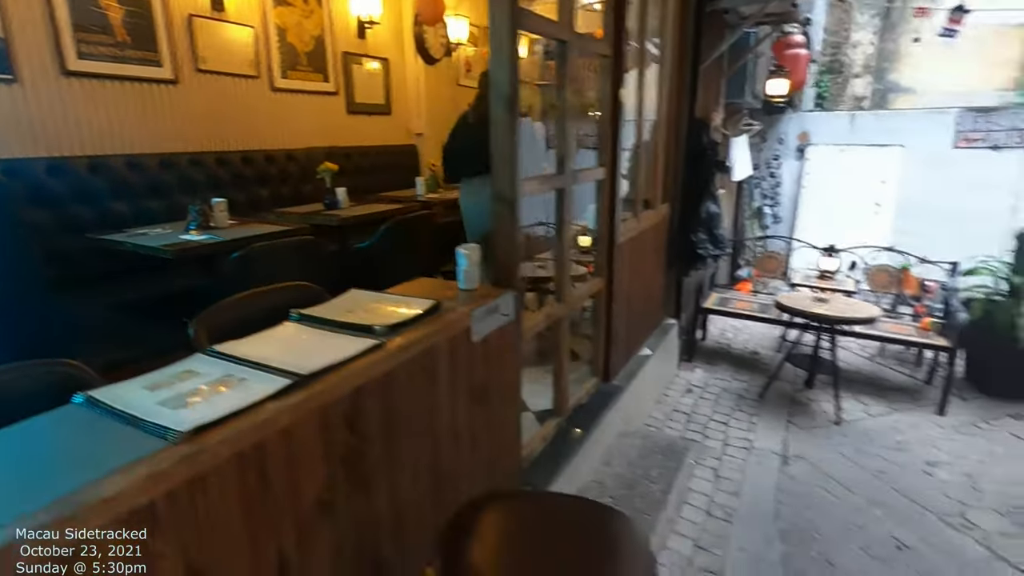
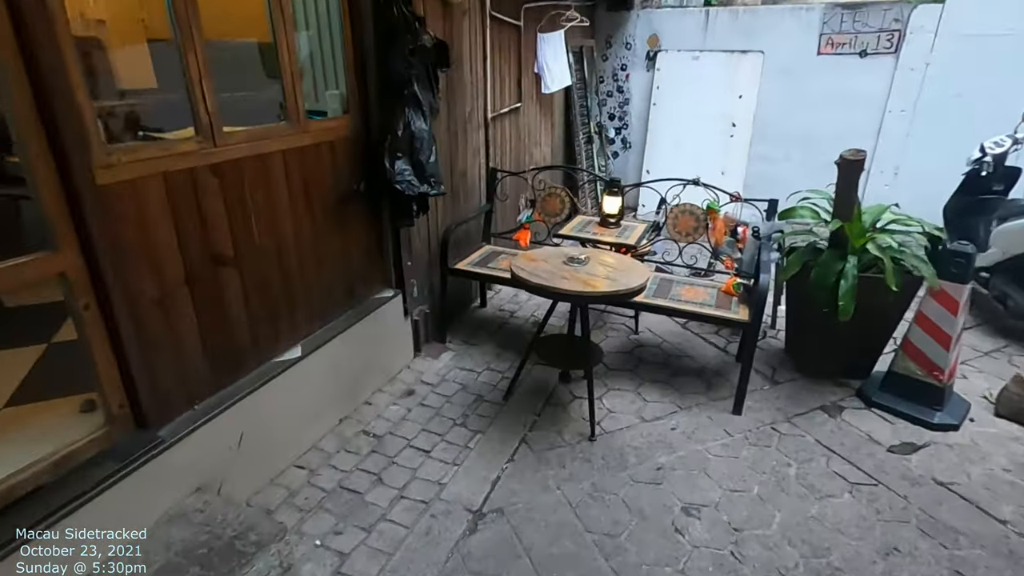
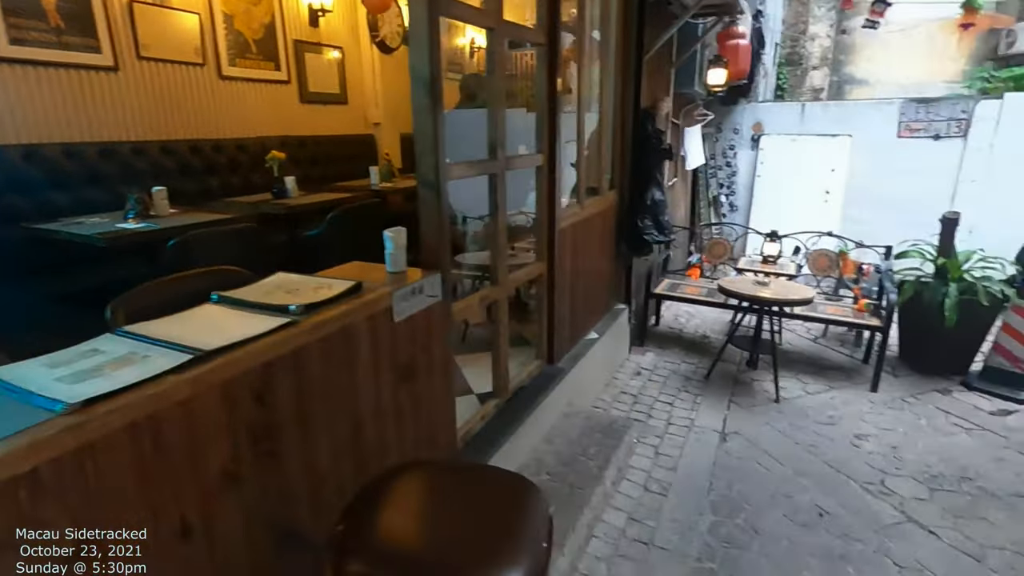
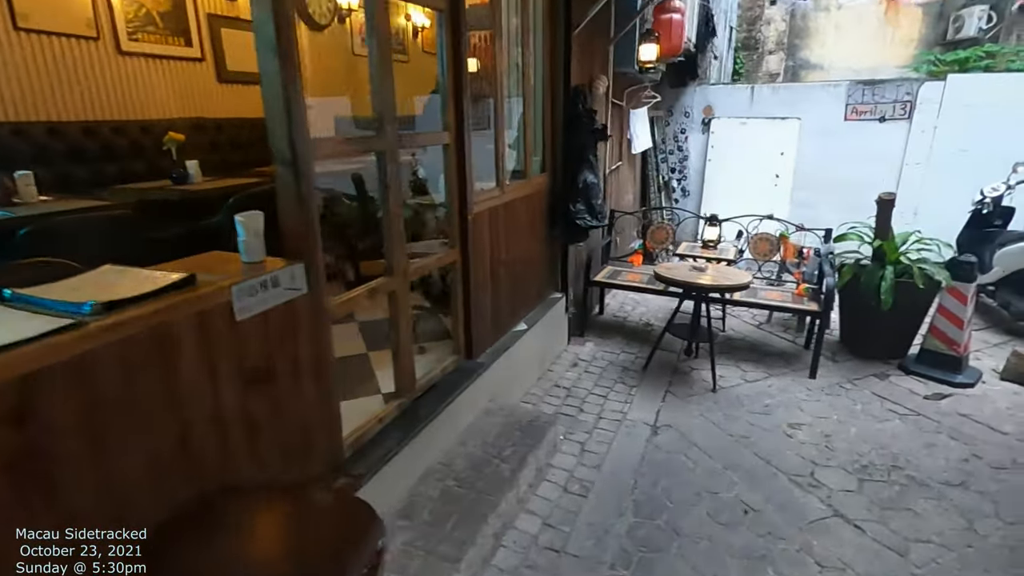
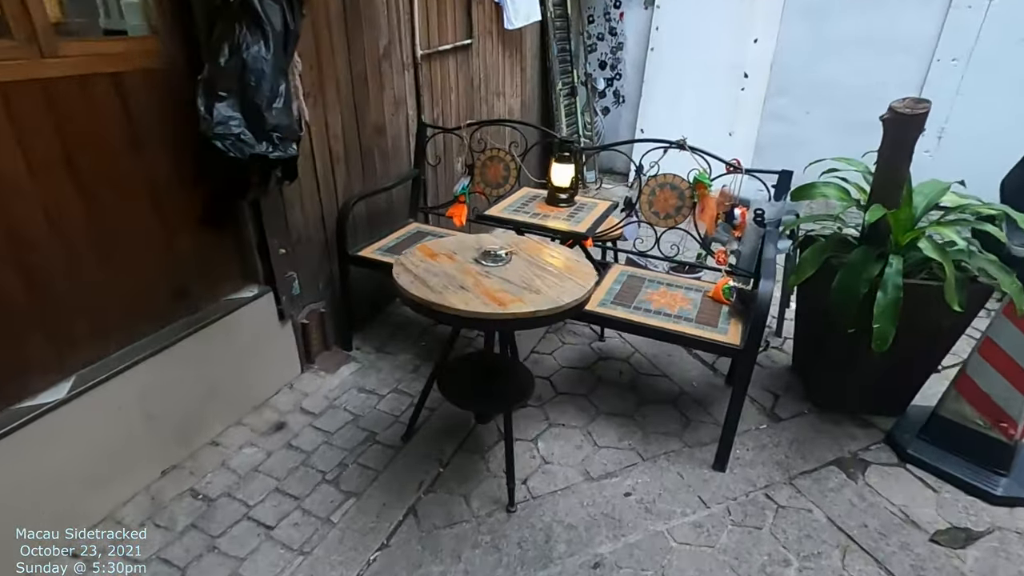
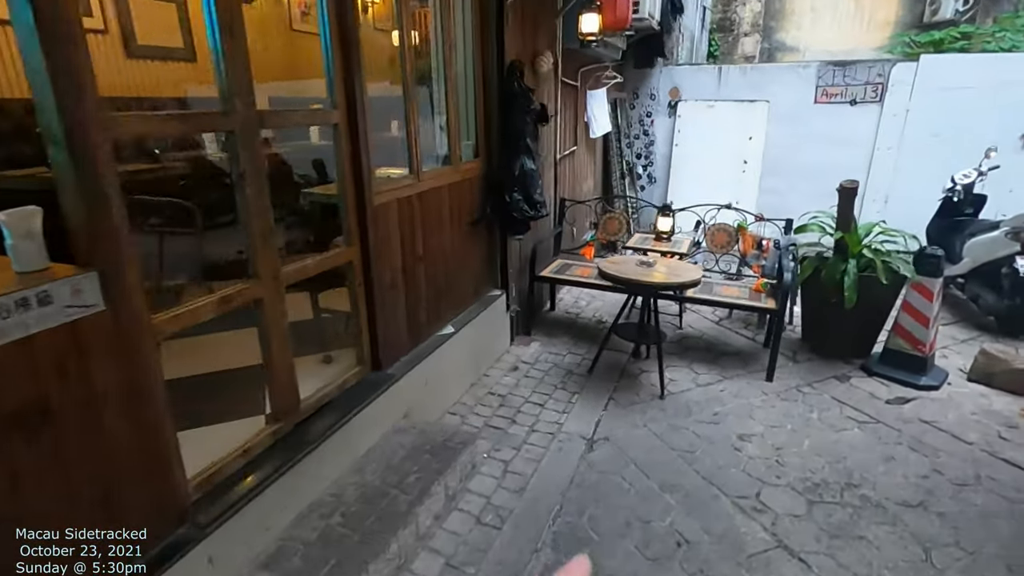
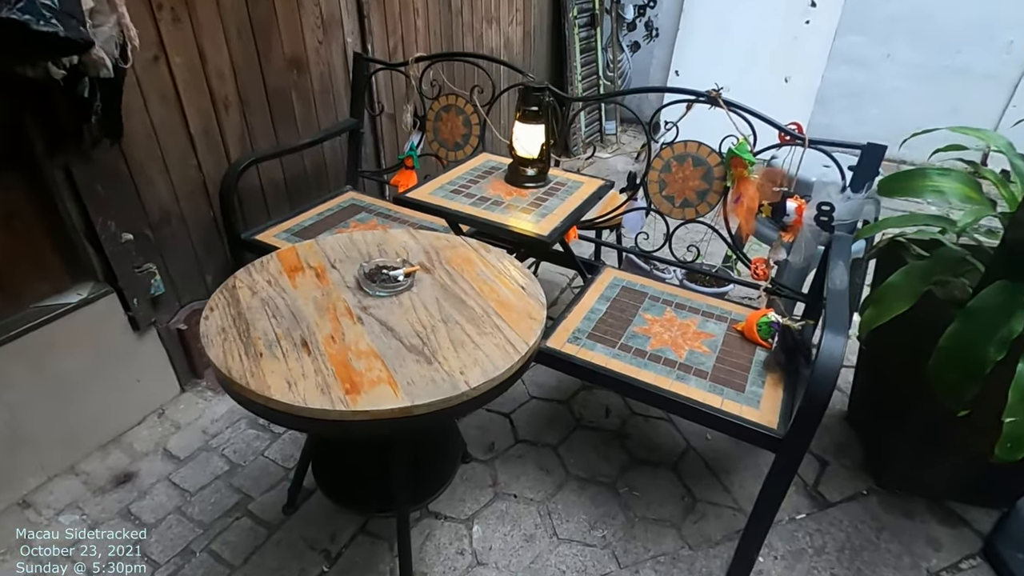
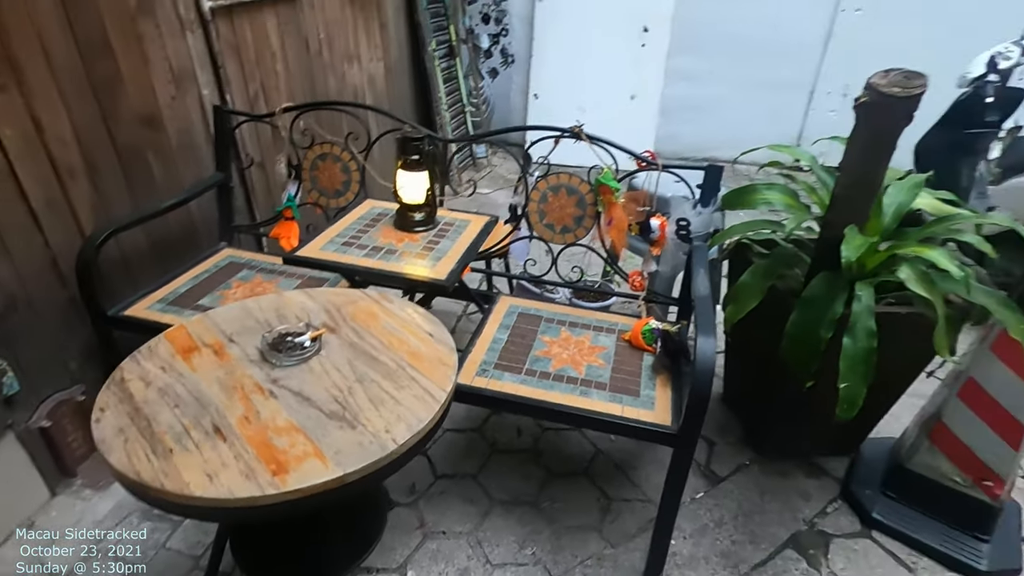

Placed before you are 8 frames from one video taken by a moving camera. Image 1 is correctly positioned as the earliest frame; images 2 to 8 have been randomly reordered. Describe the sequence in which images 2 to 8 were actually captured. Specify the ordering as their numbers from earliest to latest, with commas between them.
3, 4, 6, 2, 5, 7, 8
